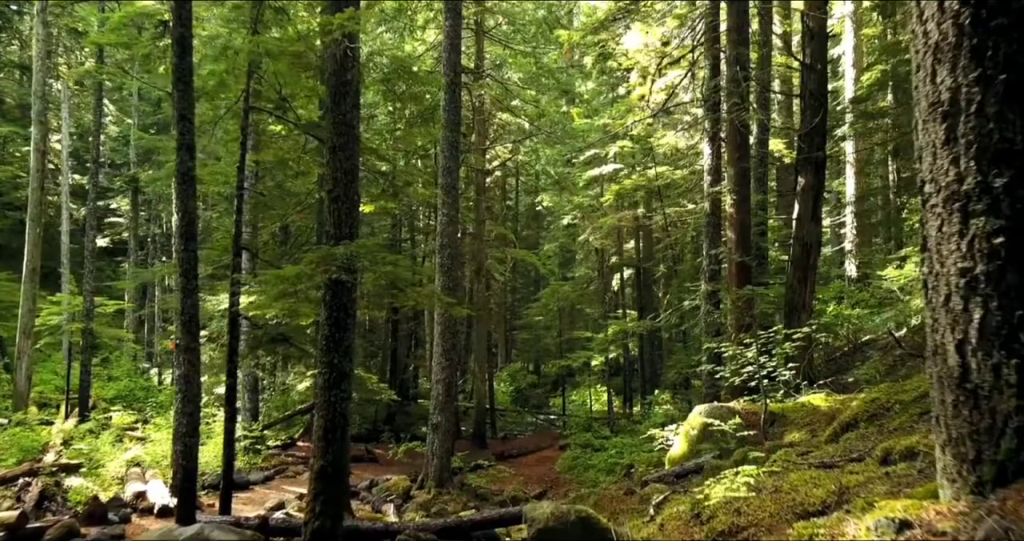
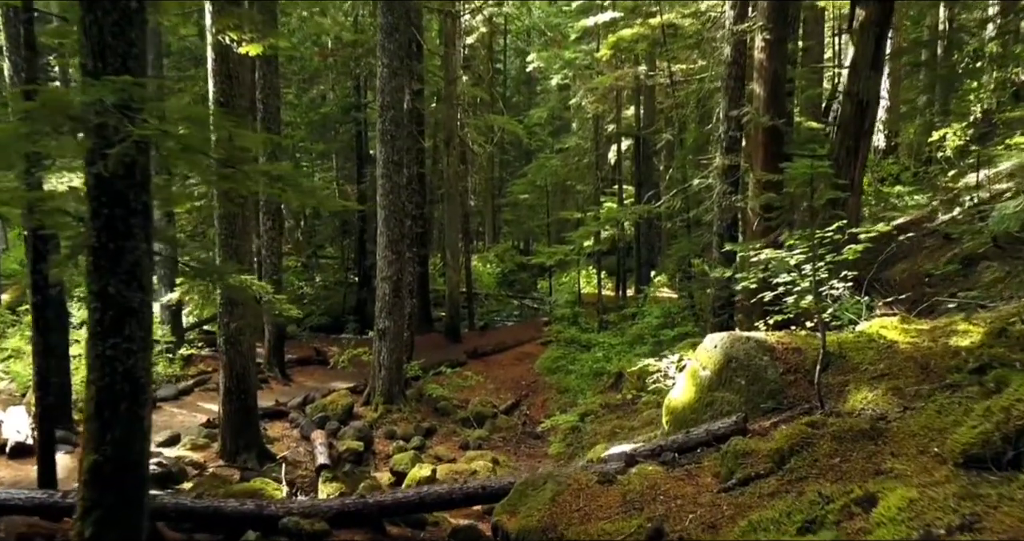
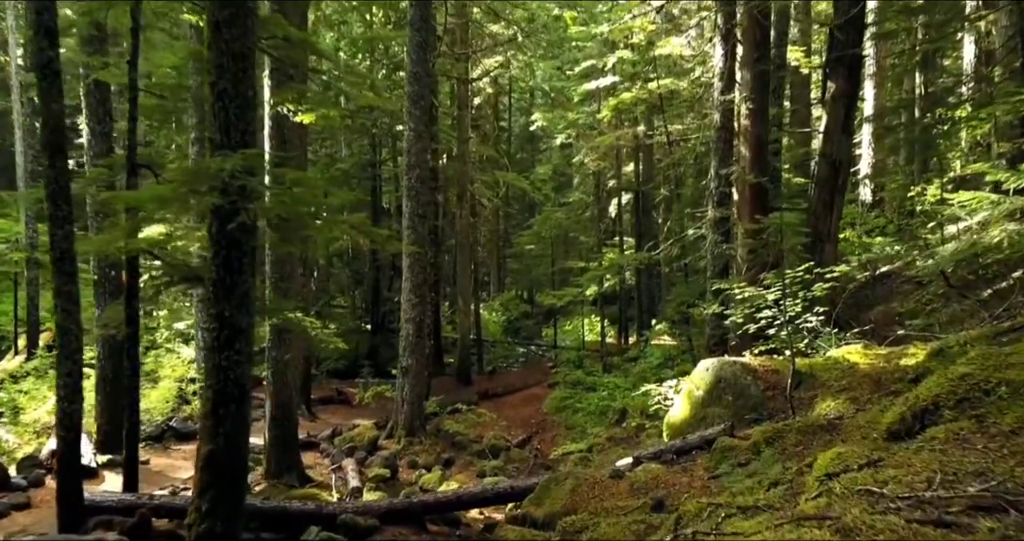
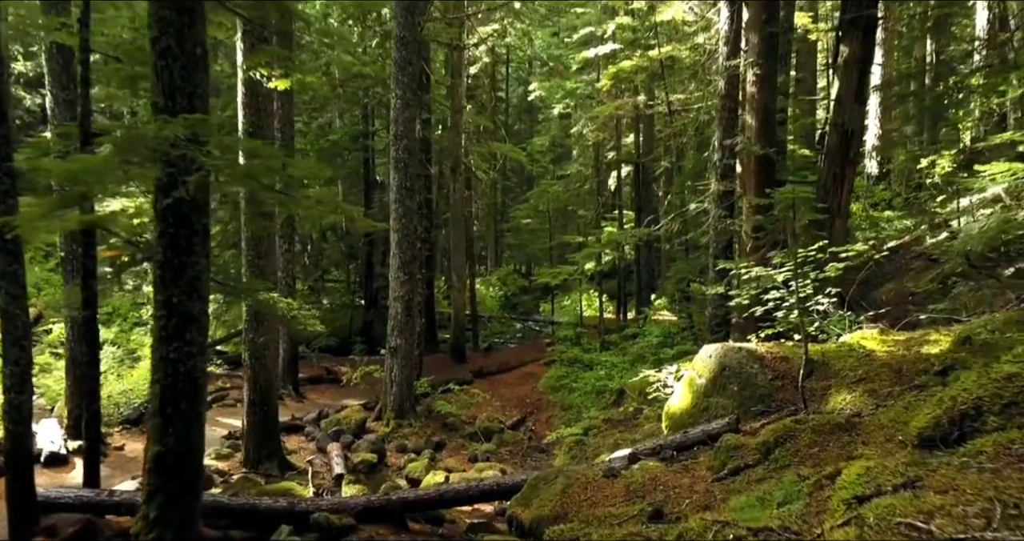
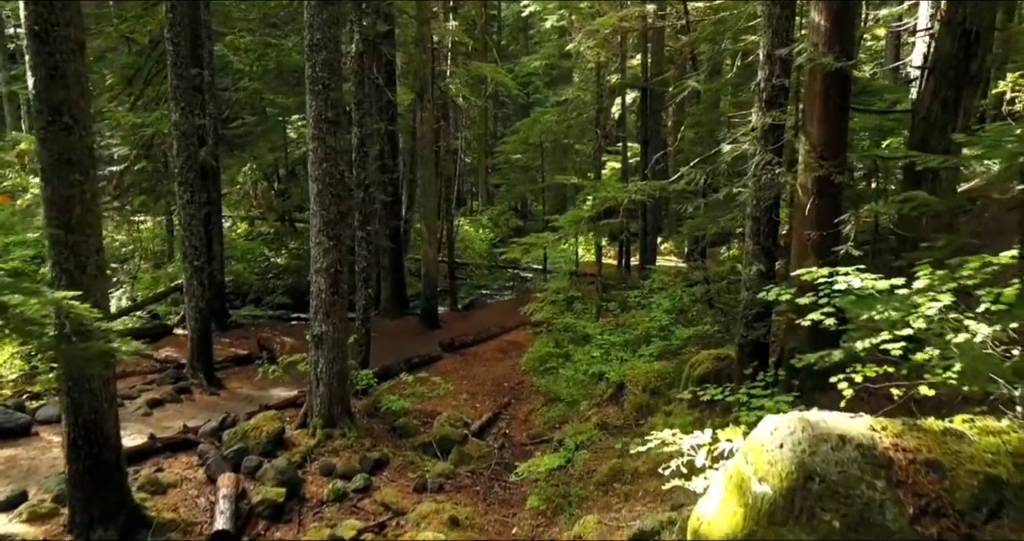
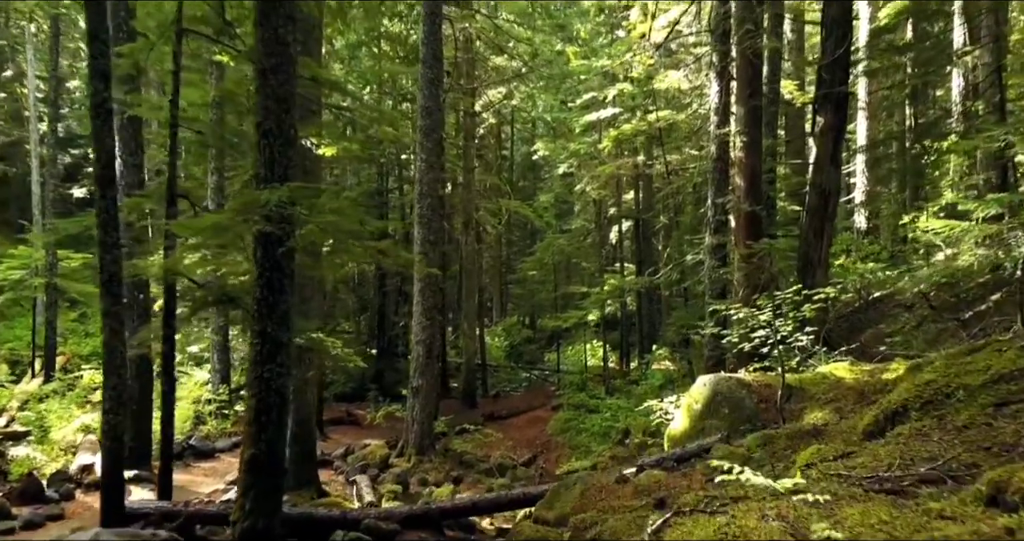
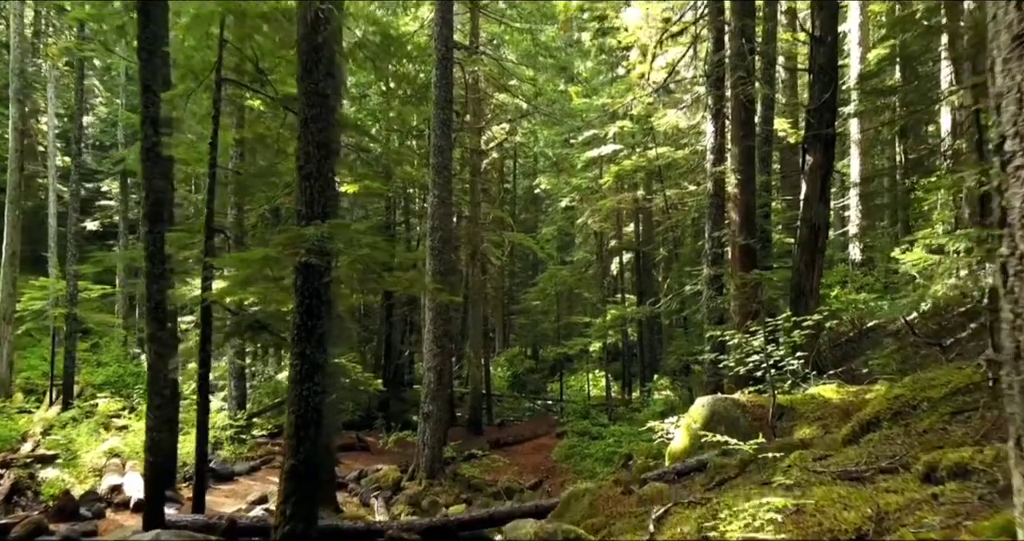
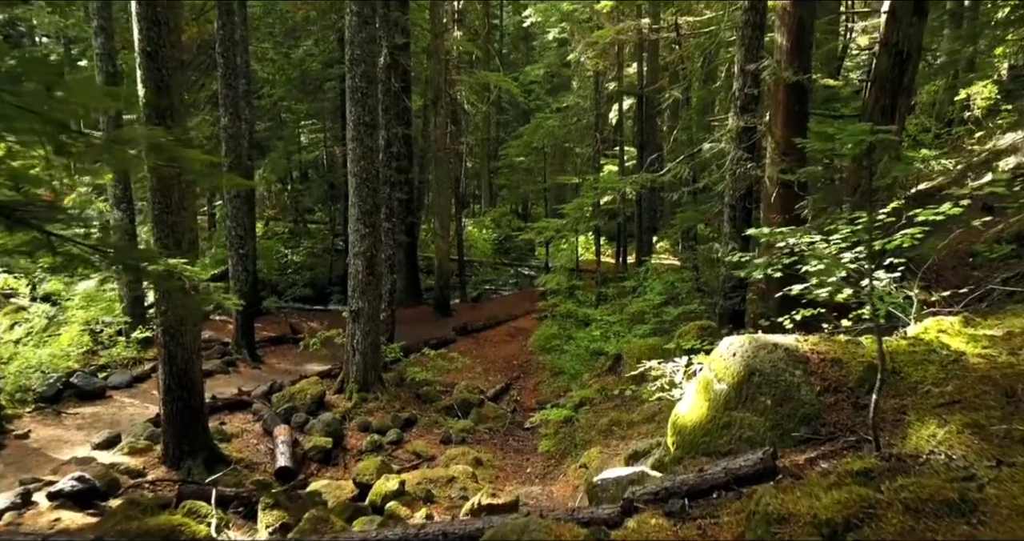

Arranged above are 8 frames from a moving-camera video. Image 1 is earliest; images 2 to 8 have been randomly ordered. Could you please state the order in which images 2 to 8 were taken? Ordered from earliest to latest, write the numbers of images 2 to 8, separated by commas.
7, 6, 3, 4, 2, 8, 5
